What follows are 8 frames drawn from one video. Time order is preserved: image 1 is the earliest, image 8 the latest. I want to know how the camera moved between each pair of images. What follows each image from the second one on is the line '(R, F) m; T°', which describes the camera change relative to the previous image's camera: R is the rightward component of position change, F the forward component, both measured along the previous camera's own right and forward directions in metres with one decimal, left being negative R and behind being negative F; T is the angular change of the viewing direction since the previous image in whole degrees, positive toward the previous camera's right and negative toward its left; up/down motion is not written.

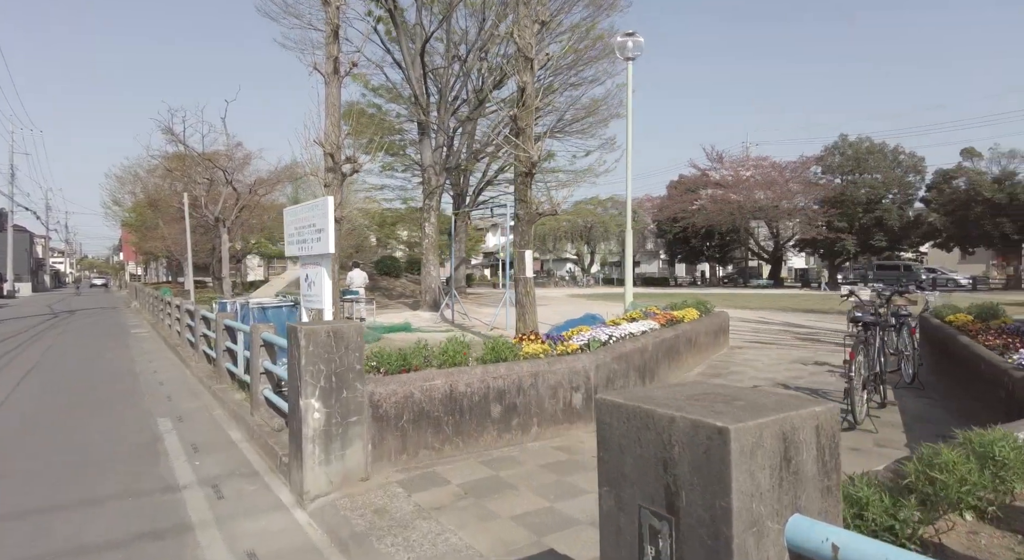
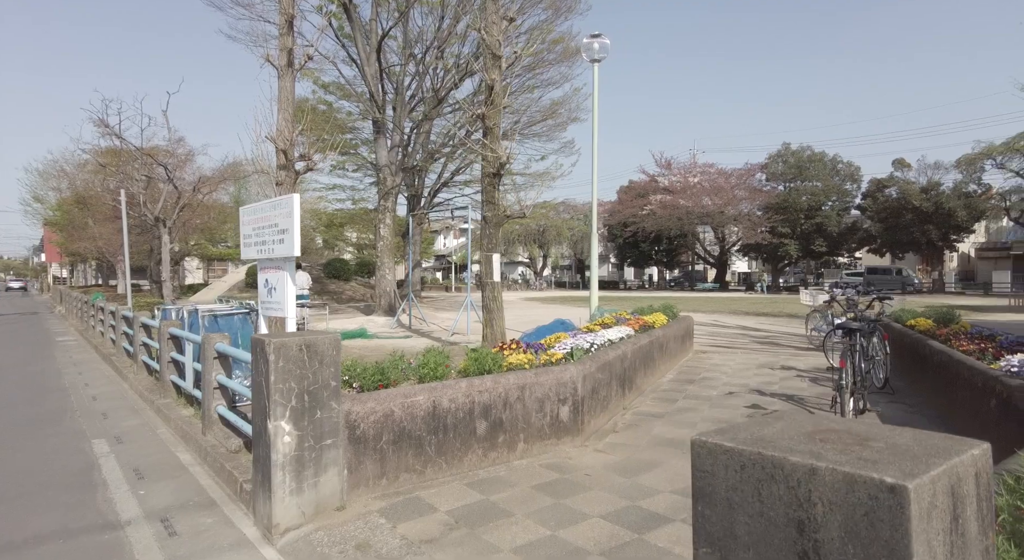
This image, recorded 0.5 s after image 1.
(-0.3, +0.3) m; +5°
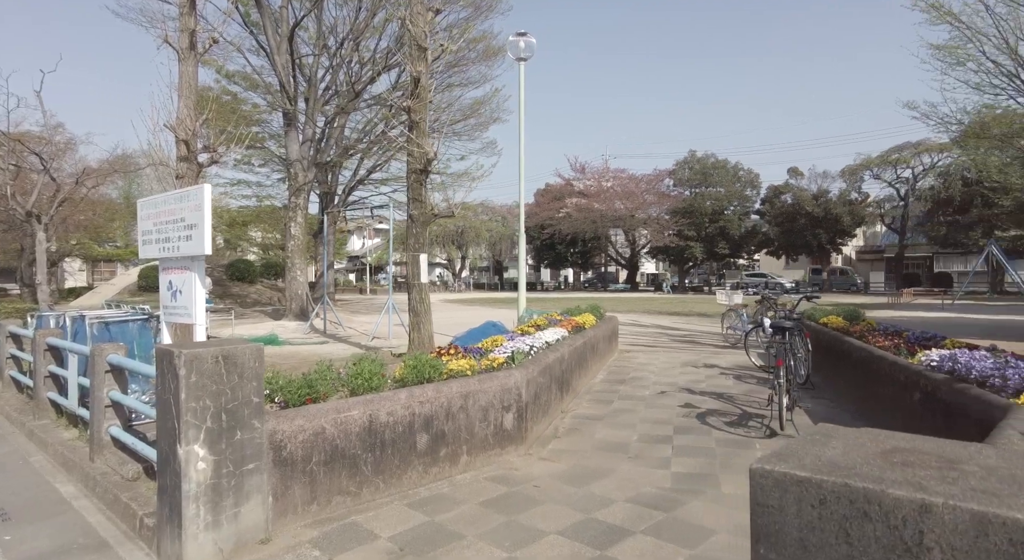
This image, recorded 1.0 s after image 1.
(-0.2, +0.3) m; +8°
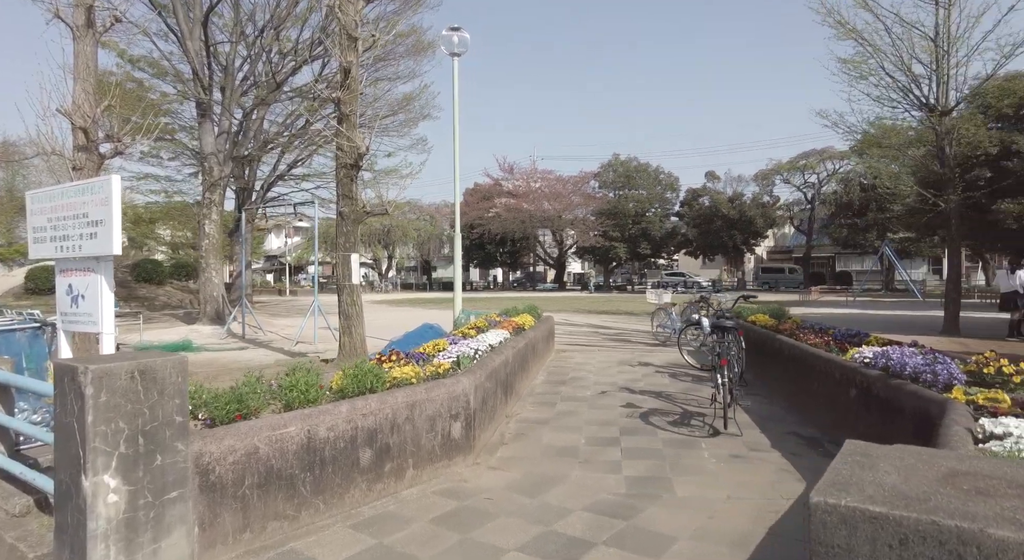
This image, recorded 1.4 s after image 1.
(-0.2, +0.2) m; +7°
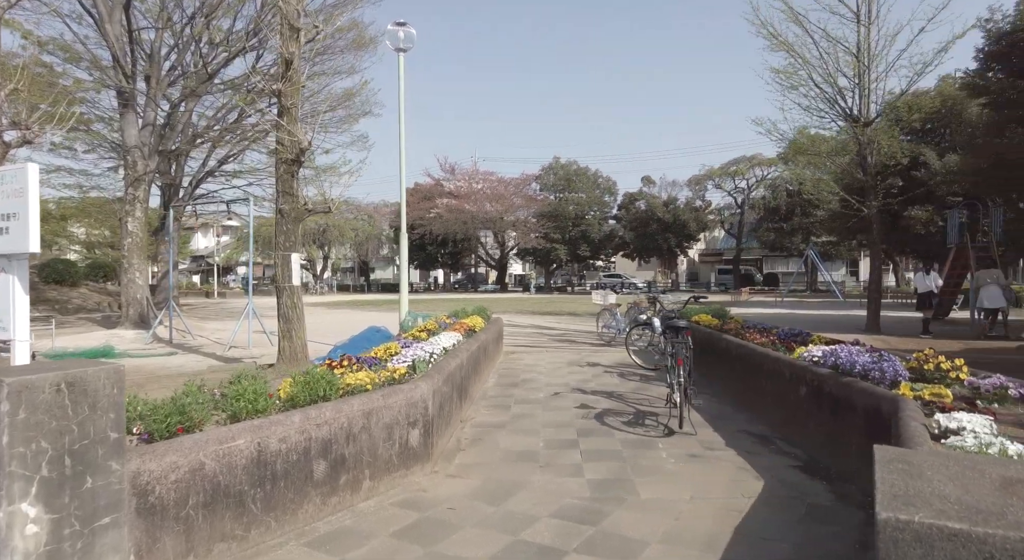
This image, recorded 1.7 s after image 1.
(-0.2, +0.1) m; +6°
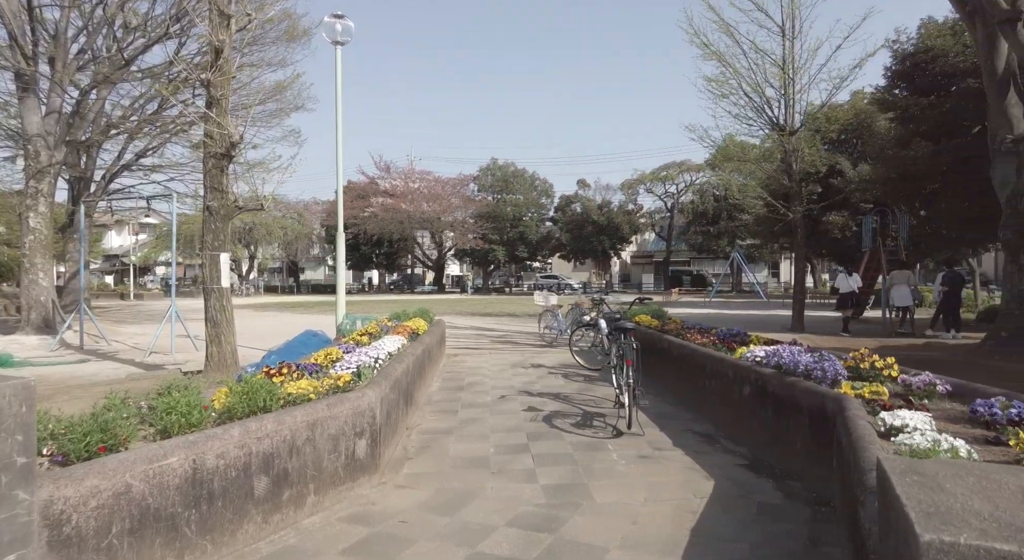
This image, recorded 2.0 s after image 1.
(-0.1, +0.1) m; +6°
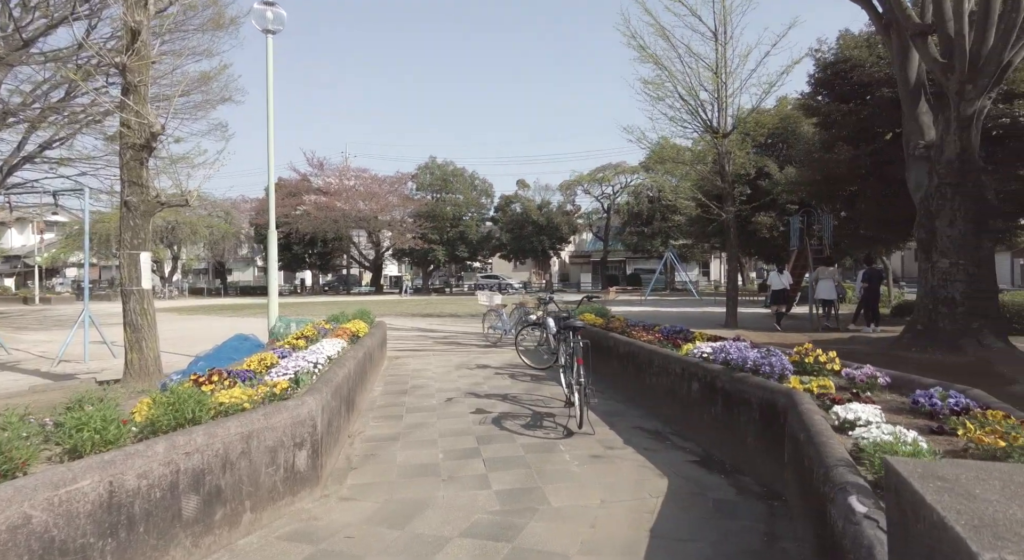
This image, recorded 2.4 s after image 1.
(-0.1, +0.2) m; +6°
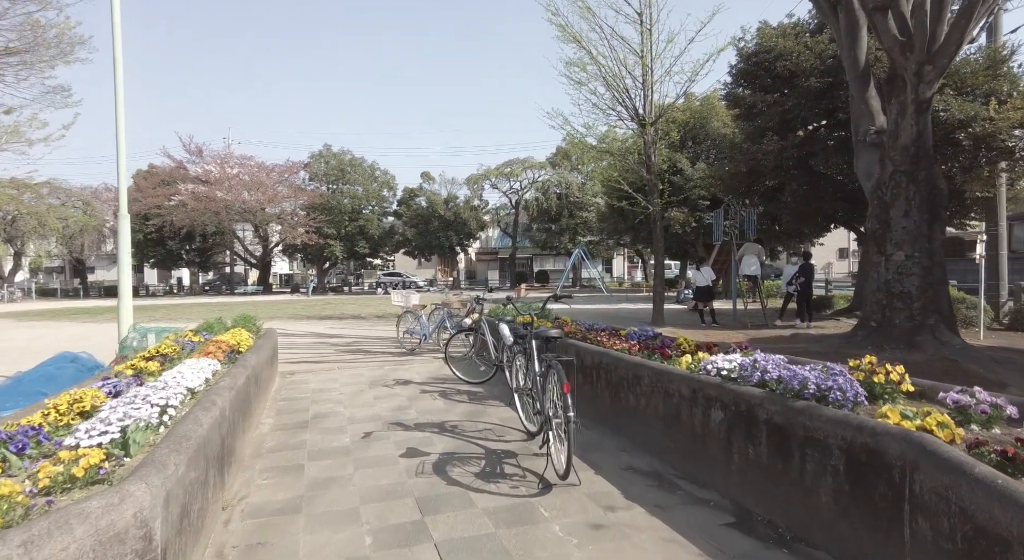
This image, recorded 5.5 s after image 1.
(-0.3, +1.6) m; +9°
